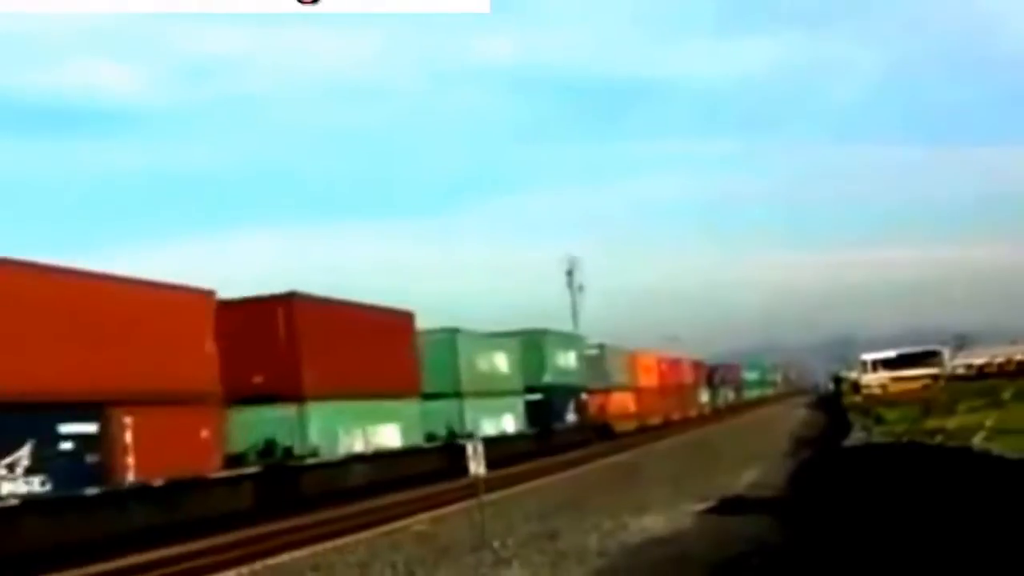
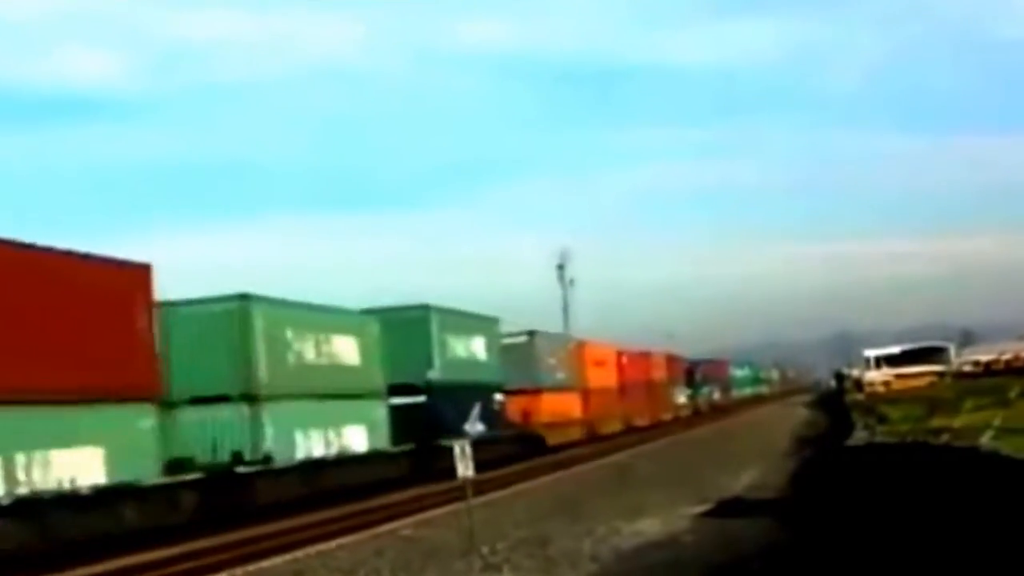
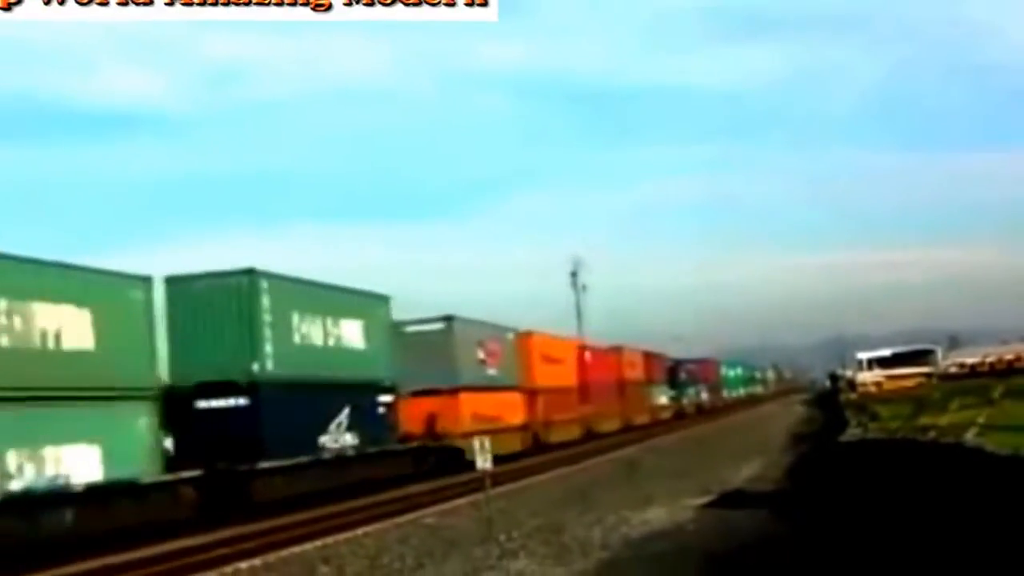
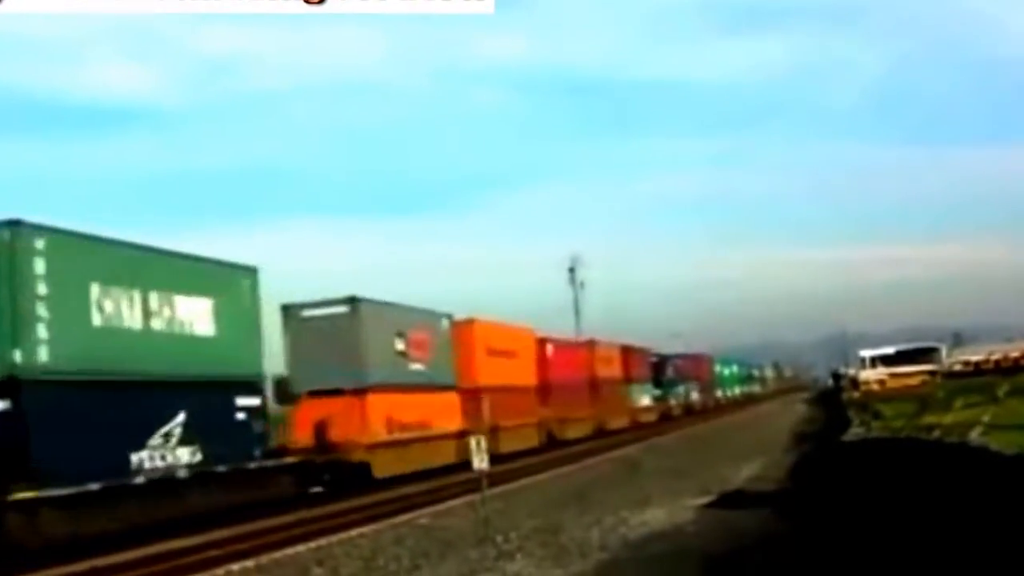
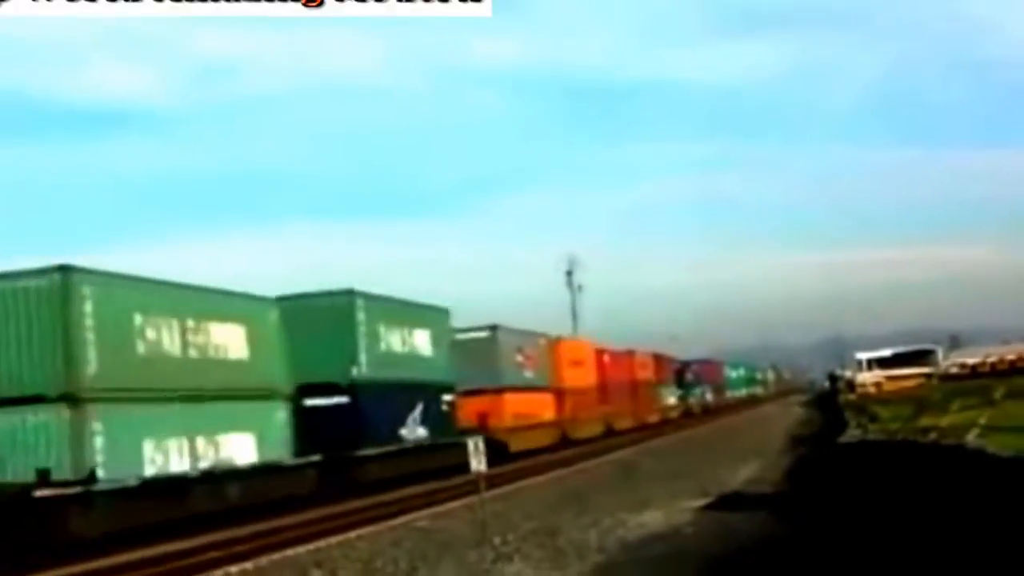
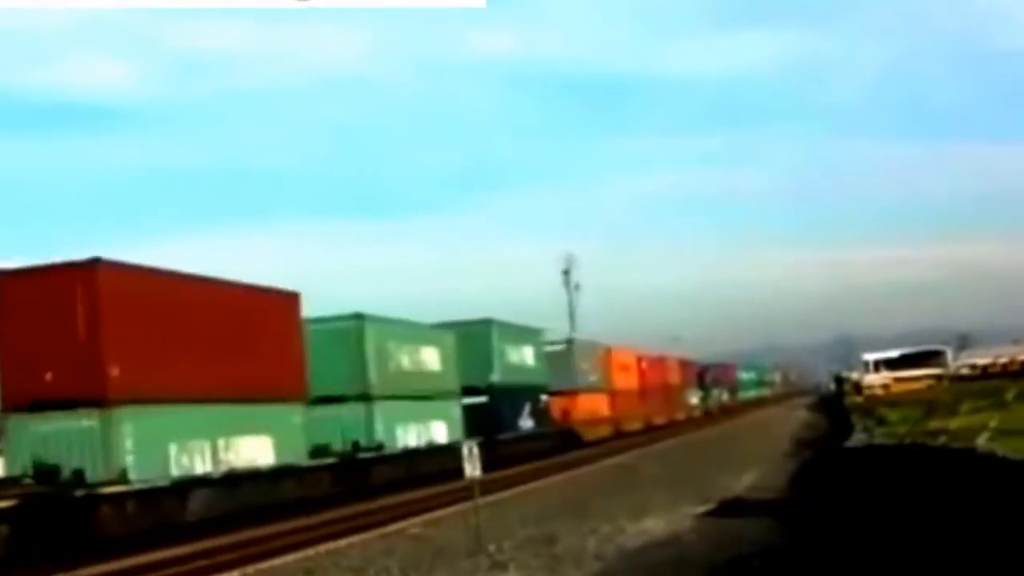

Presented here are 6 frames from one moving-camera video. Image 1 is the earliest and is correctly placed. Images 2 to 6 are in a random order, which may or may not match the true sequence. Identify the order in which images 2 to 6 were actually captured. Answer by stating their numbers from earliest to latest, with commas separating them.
6, 2, 5, 3, 4
